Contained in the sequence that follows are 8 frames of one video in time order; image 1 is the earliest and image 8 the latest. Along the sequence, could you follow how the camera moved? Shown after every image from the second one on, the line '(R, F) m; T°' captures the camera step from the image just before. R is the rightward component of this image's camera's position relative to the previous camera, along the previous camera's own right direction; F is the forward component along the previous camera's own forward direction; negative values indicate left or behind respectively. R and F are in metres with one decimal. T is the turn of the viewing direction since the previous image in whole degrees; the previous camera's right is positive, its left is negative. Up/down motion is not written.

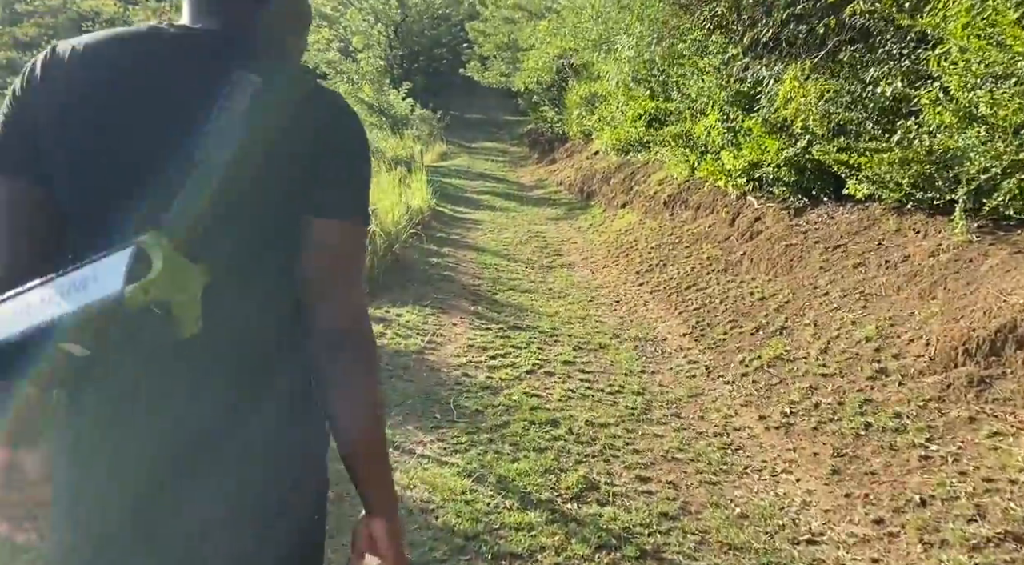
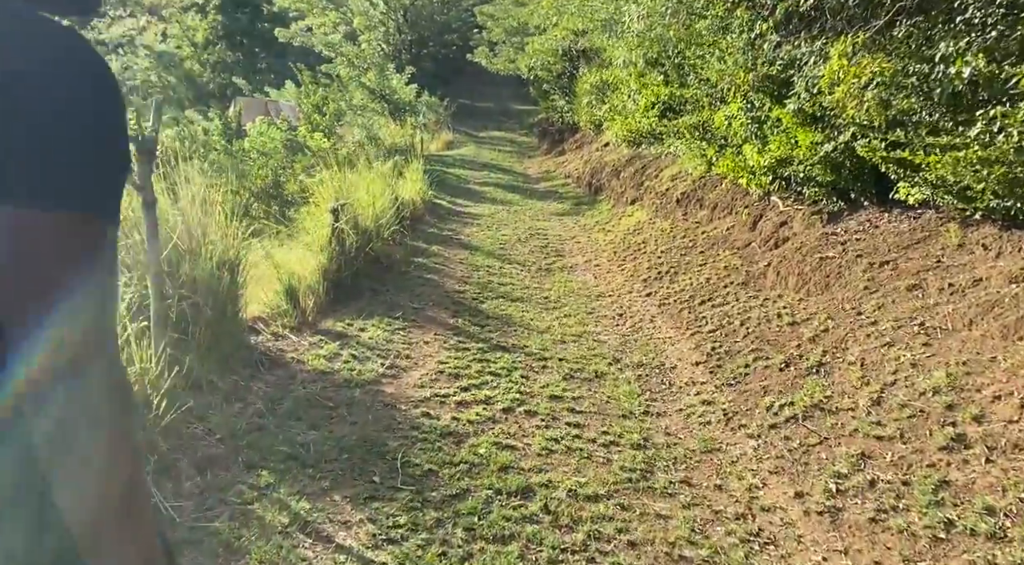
(+0.2, +0.9) m; -1°
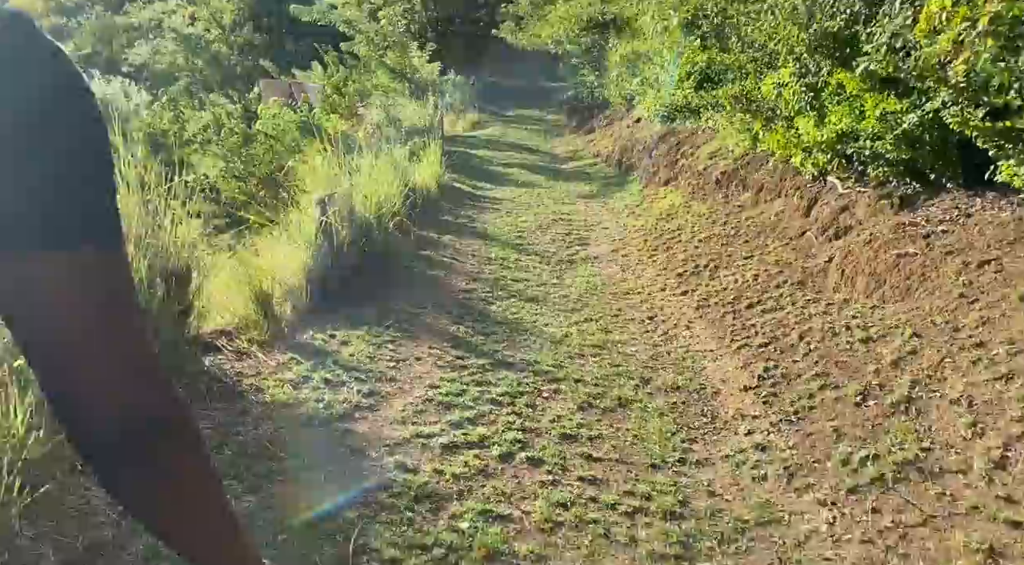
(+0.2, +0.8) m; -3°
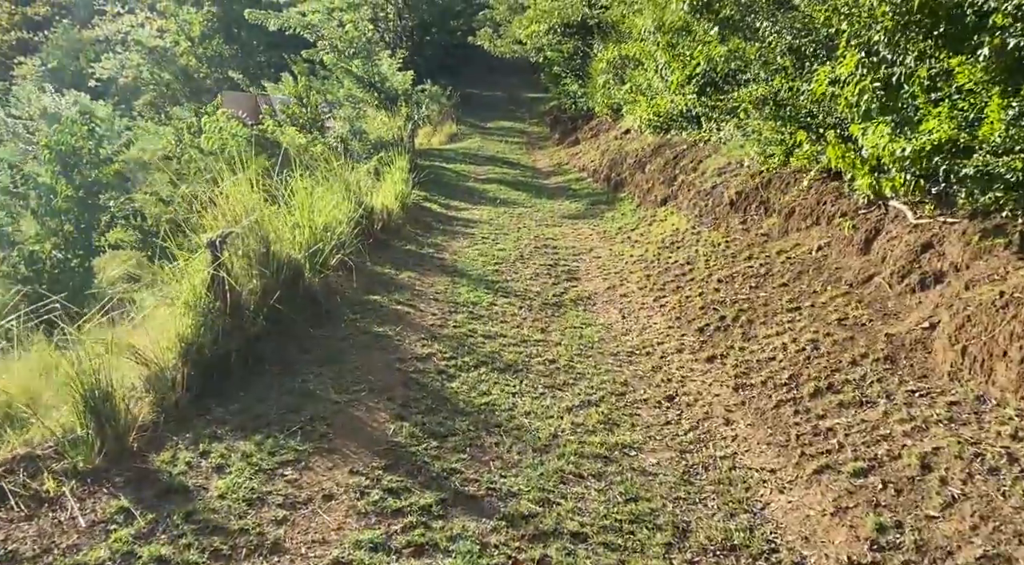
(+0.1, +1.5) m; +1°
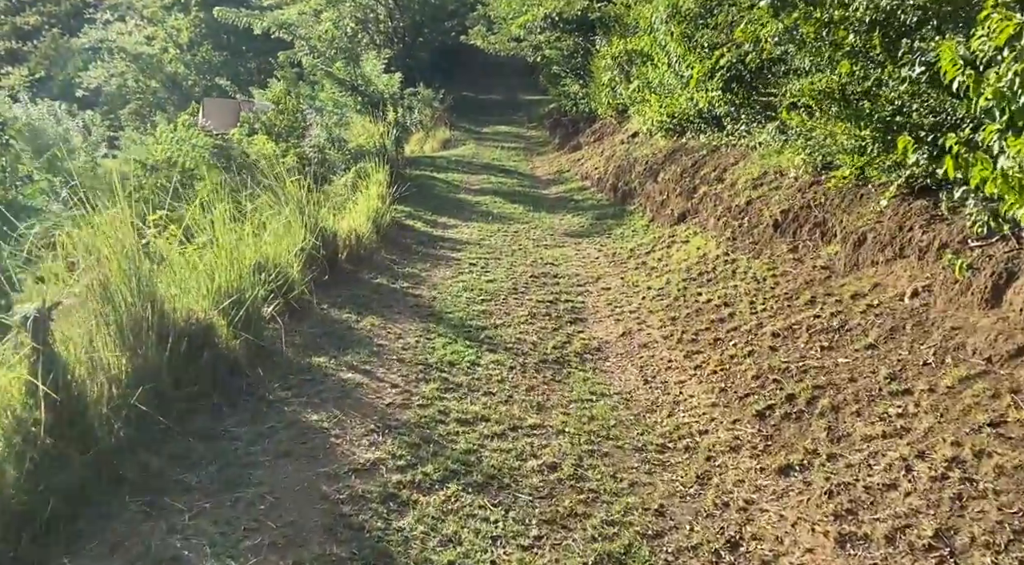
(+0.1, +1.4) m; 0°
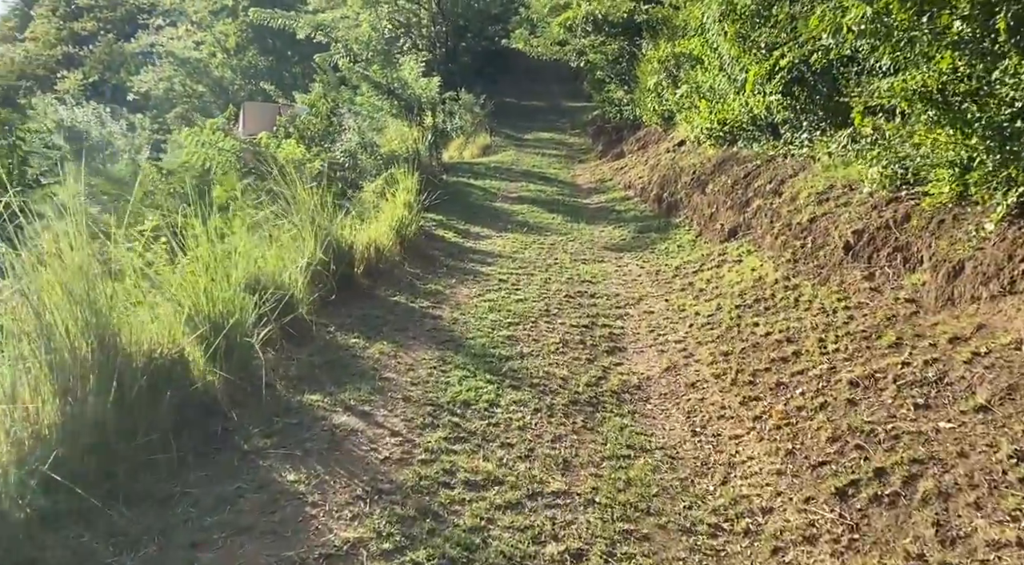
(+0.1, +0.6) m; -3°
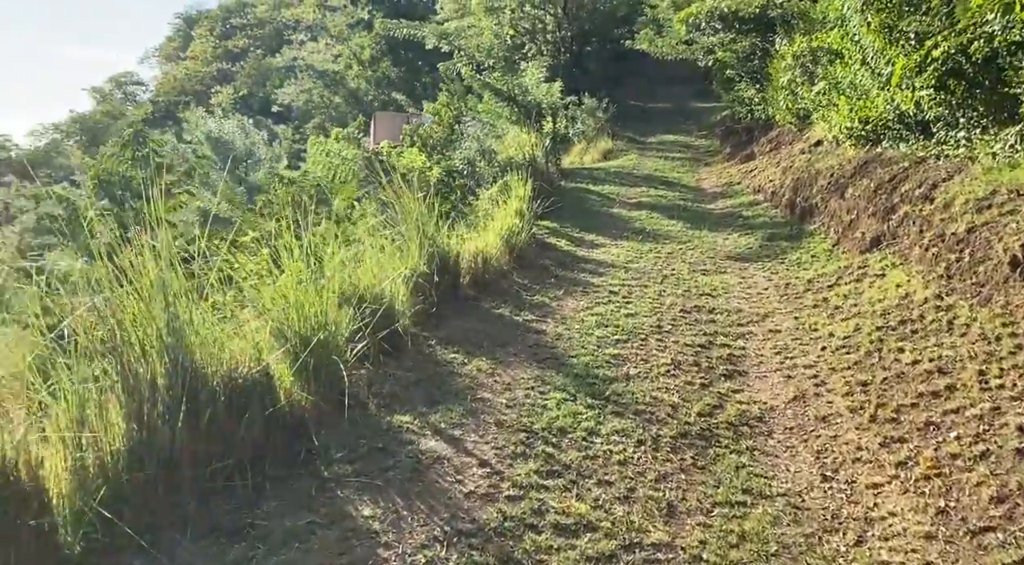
(+0.1, +0.3) m; -10°
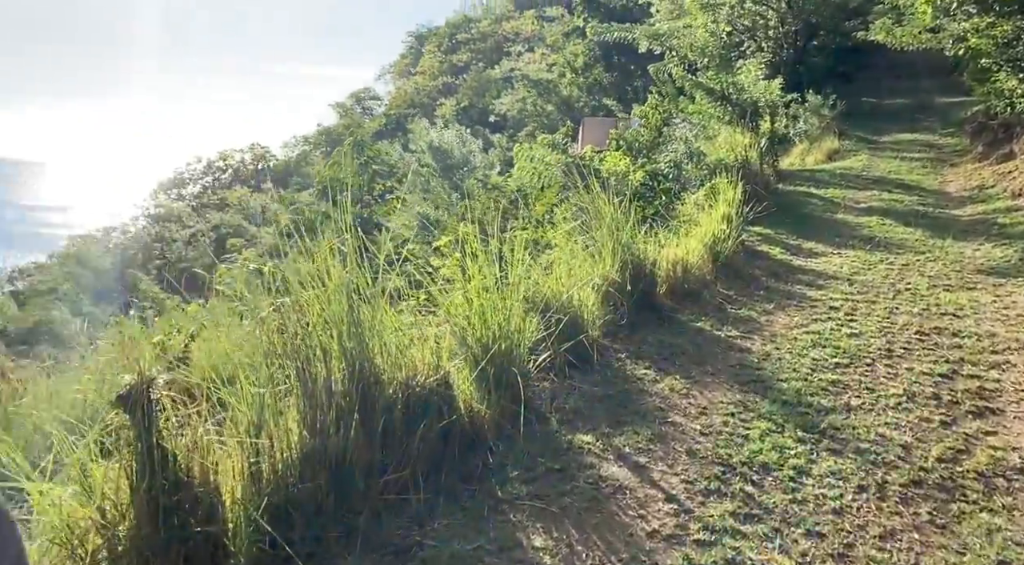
(0.0, +0.3) m; -16°
